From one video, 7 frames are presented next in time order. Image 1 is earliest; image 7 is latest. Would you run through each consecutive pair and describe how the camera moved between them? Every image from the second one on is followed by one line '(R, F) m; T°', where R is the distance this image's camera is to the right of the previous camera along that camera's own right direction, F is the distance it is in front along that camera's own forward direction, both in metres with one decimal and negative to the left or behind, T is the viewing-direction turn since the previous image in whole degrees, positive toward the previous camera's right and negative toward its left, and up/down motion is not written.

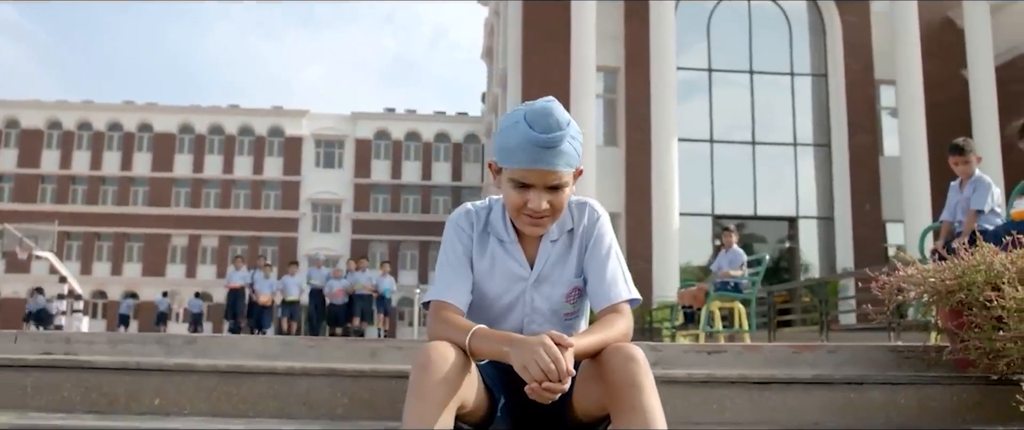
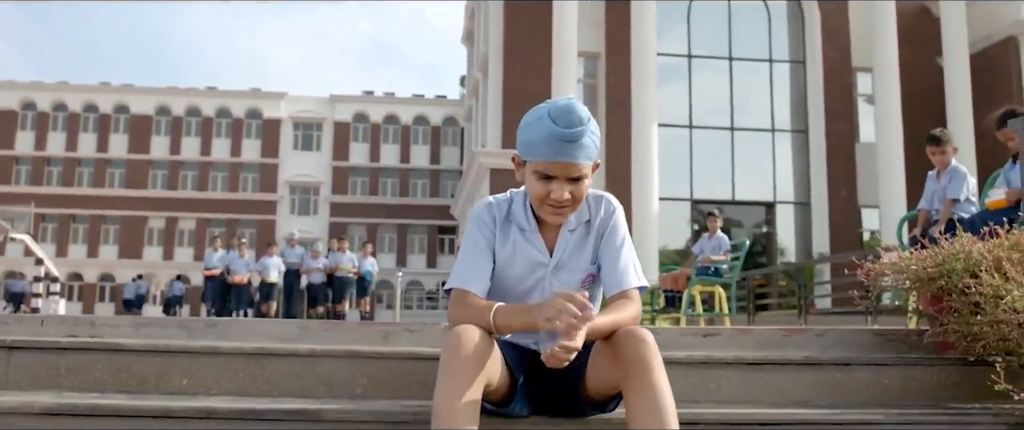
(-0.1, -0.1) m; +1°
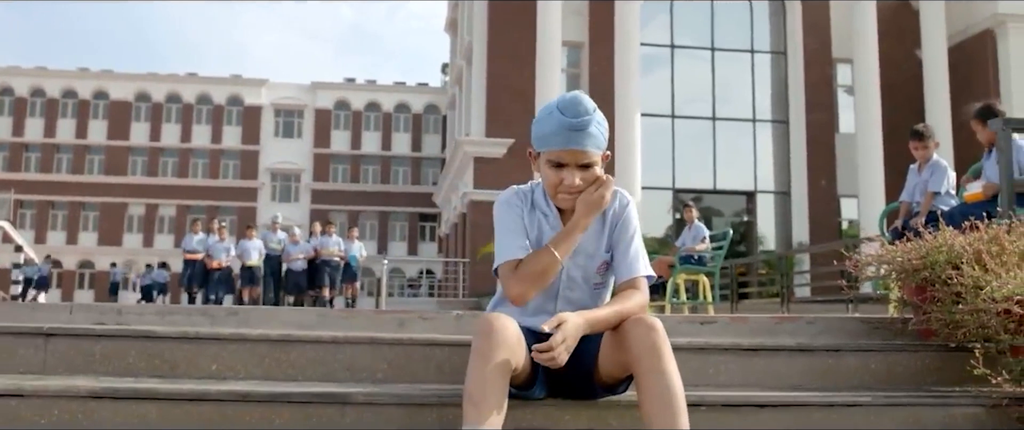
(-0.1, -0.2) m; +1°
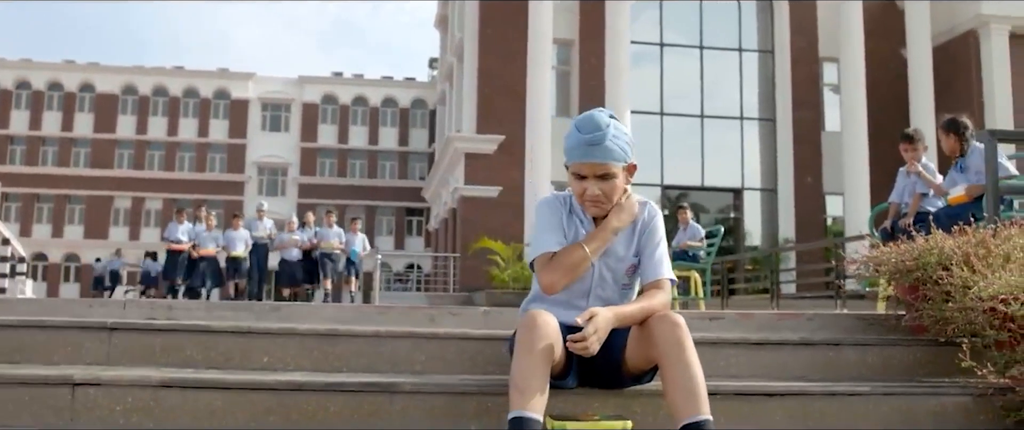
(-0.2, -0.3) m; +1°
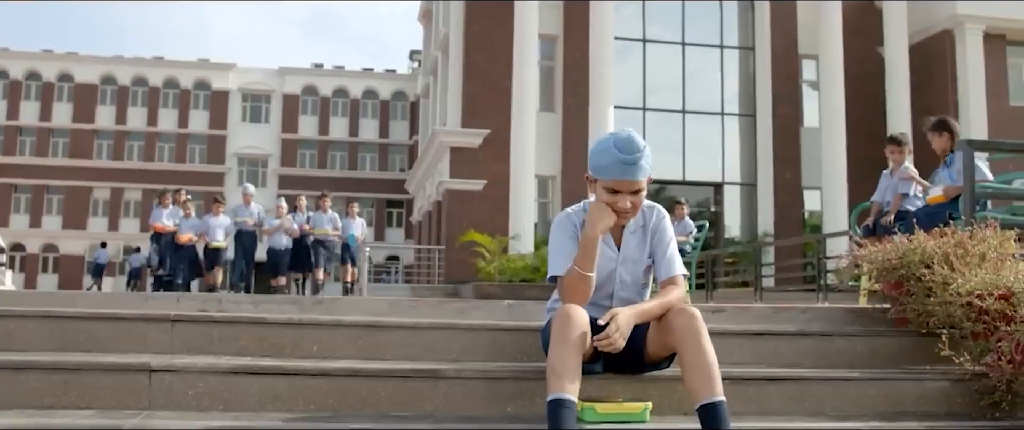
(-0.2, -0.3) m; +1°
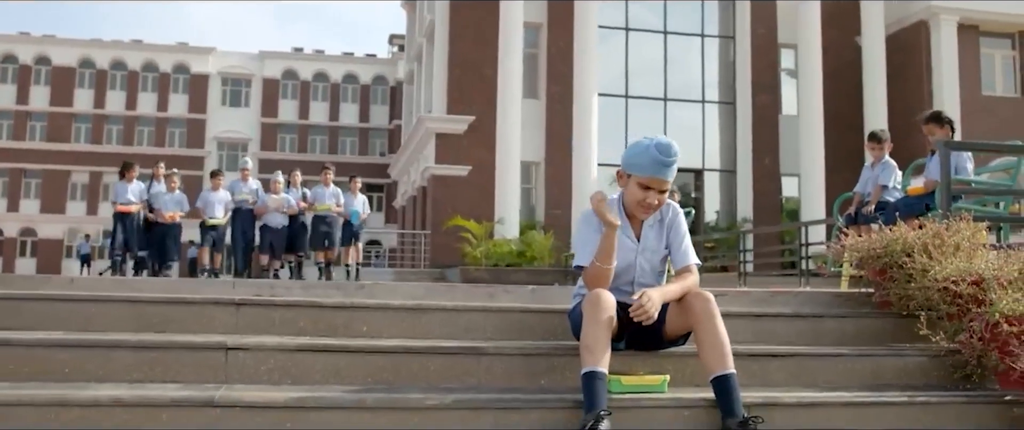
(-0.2, -0.4) m; +1°
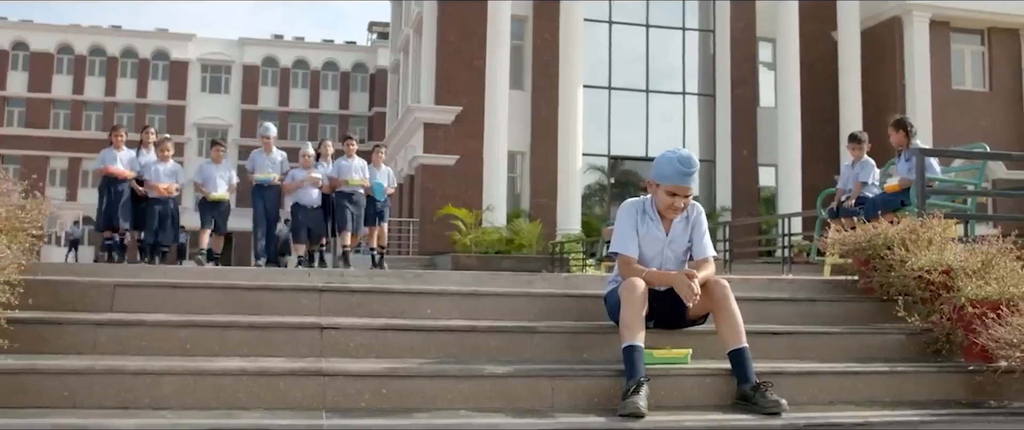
(-0.4, -0.6) m; +2°
